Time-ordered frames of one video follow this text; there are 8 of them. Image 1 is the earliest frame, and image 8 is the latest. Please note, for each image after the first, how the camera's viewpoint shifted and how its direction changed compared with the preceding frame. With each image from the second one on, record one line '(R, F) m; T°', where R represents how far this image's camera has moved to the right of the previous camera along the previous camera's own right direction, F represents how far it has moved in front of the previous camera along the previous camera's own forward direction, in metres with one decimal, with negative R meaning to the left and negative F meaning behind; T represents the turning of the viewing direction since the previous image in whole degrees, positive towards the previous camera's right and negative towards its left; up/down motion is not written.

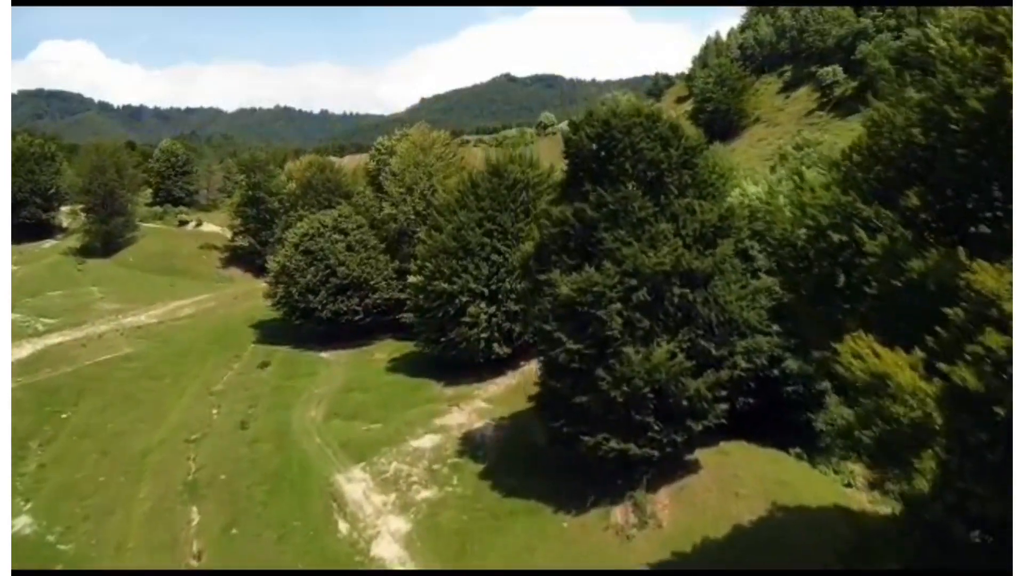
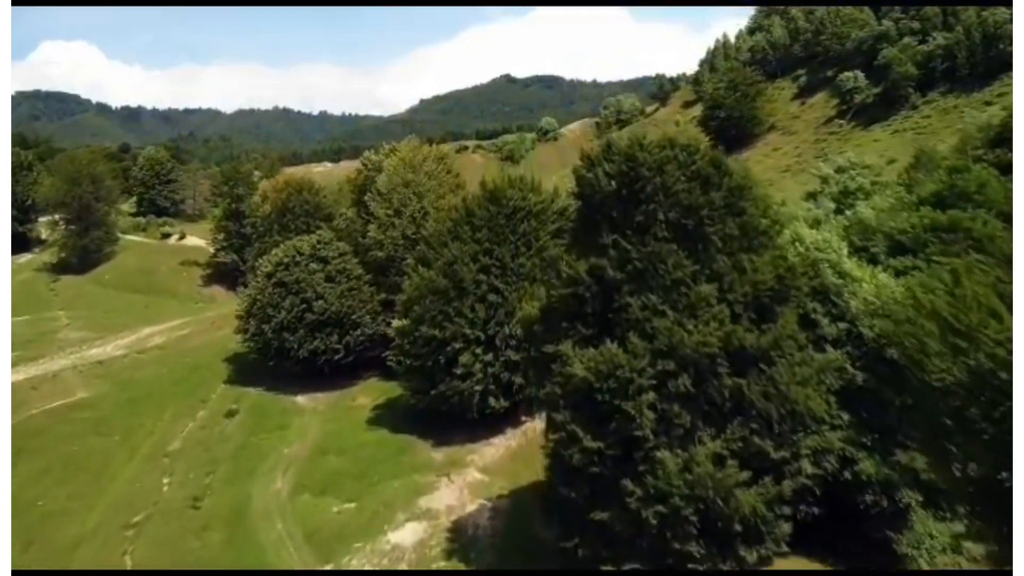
(0.0, +5.2) m; 0°
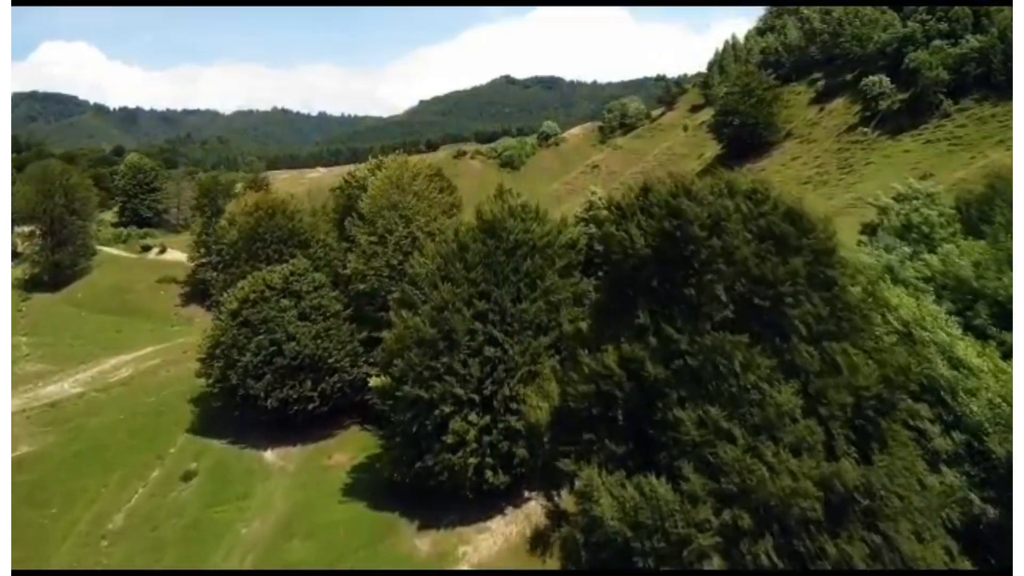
(0.0, +5.5) m; 0°
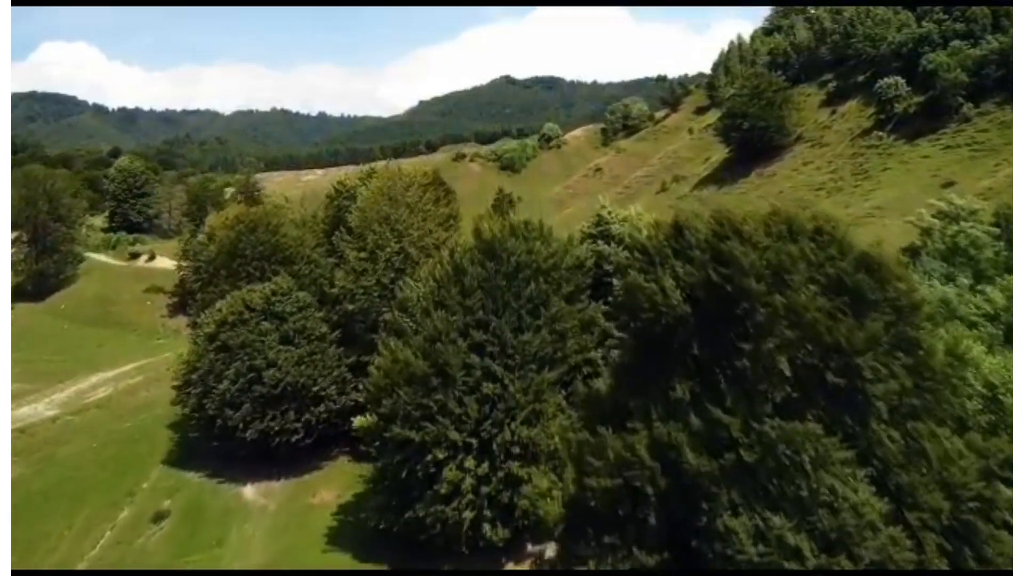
(0.0, +3.0) m; 0°
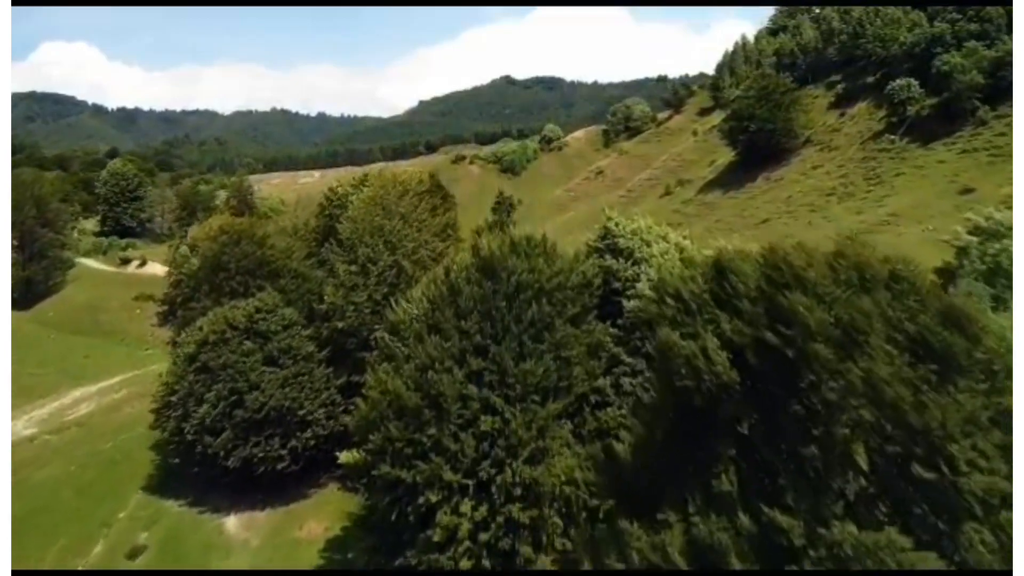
(0.0, +2.2) m; 0°
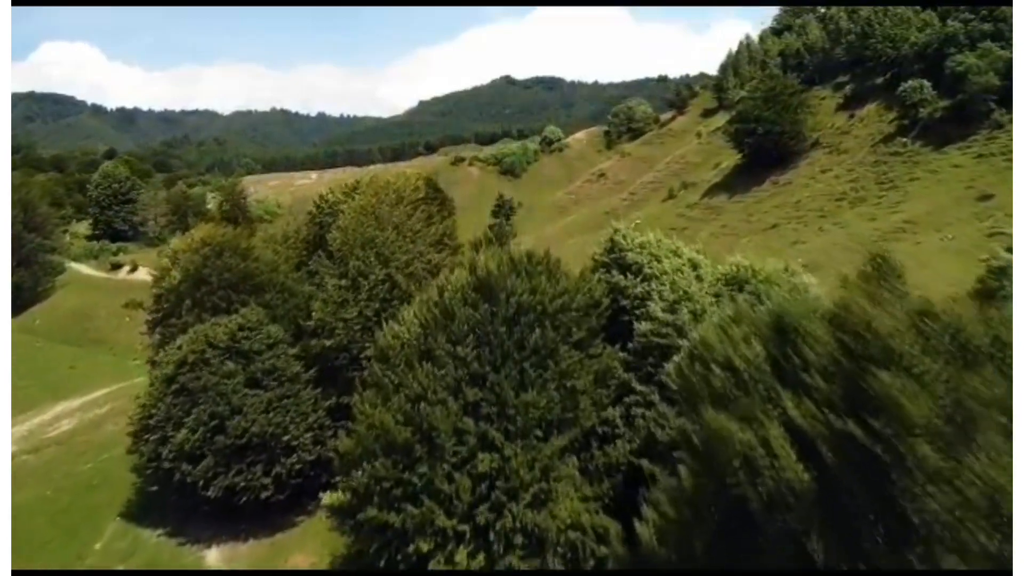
(0.0, +2.1) m; 0°
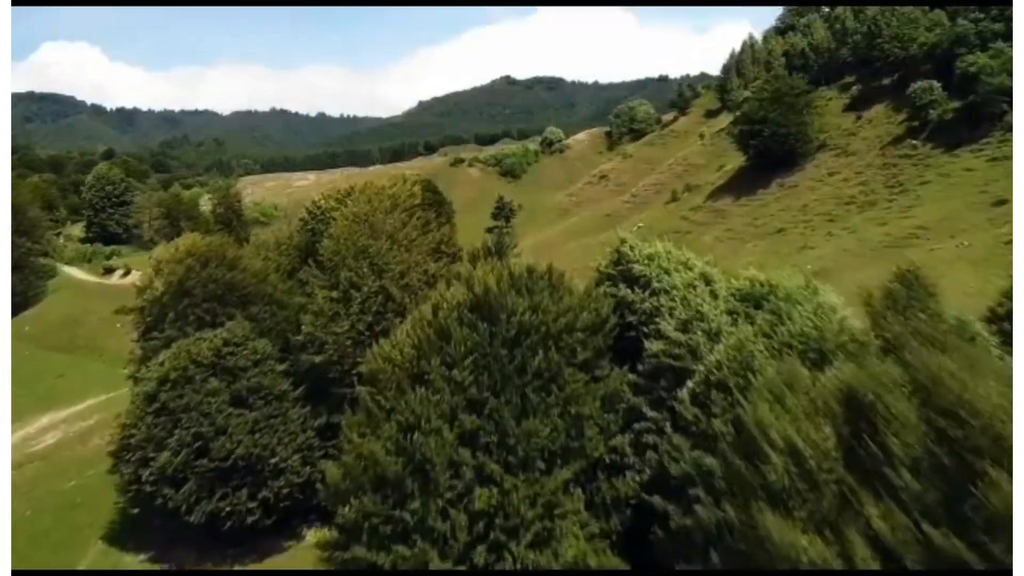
(0.0, +1.6) m; 0°
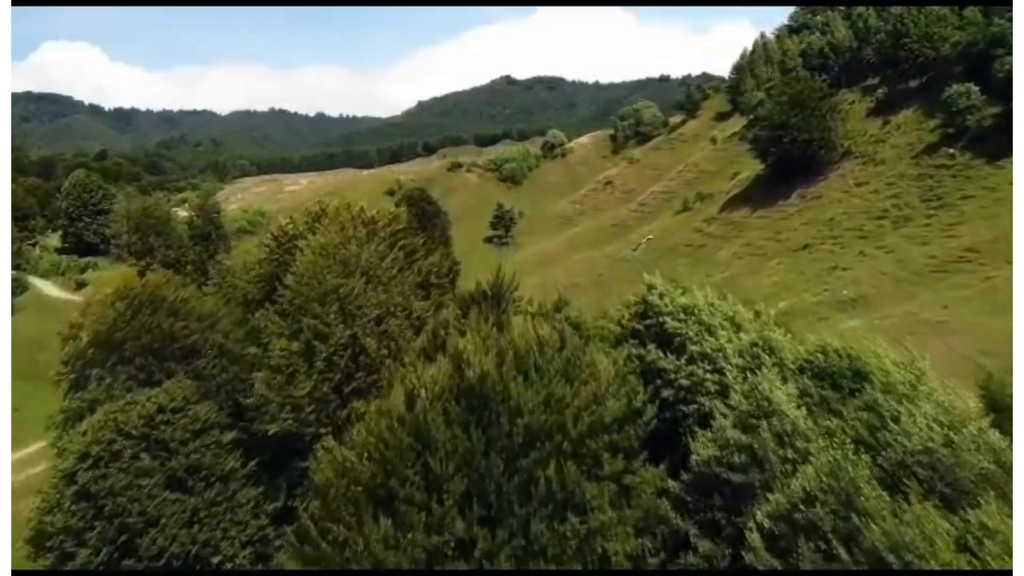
(0.0, +5.6) m; 0°
